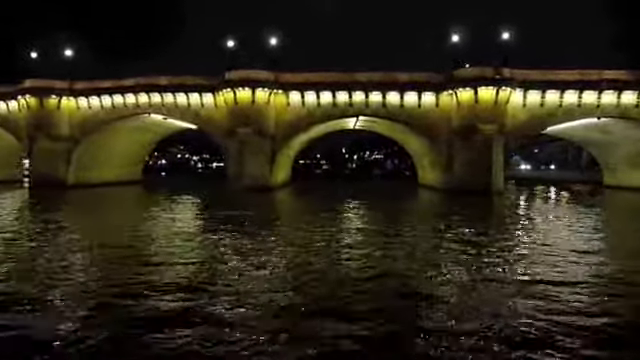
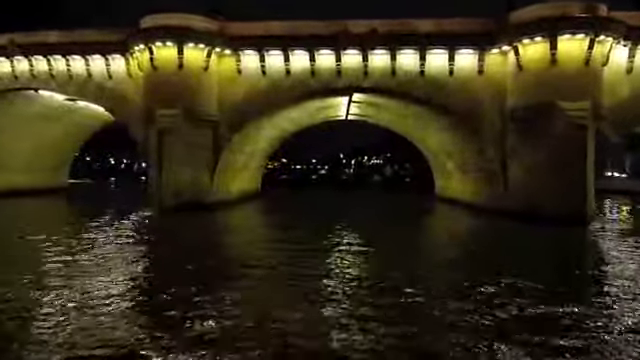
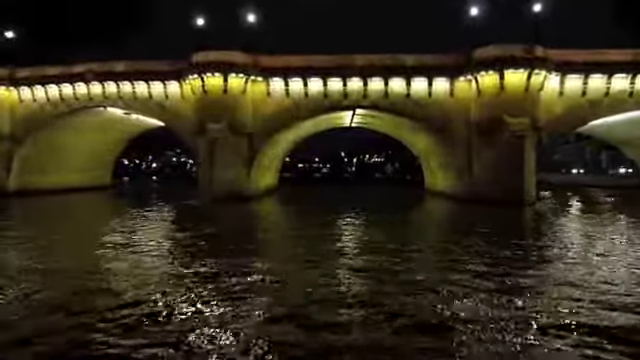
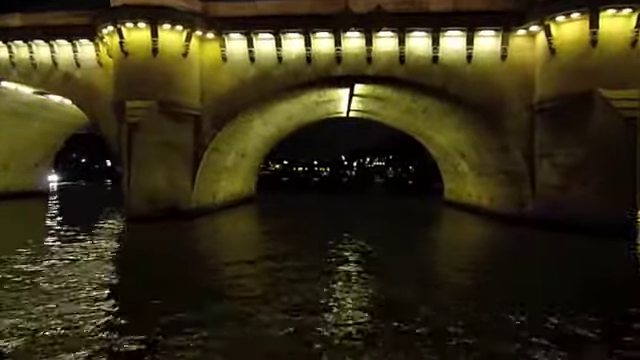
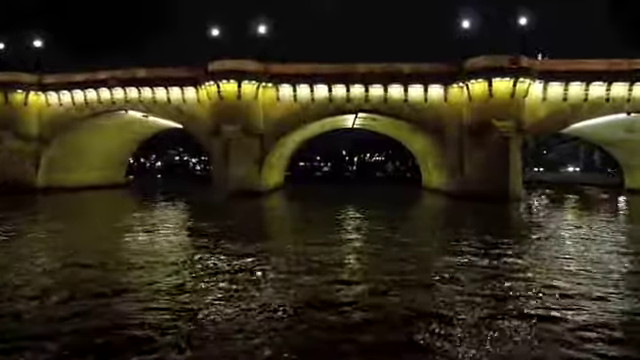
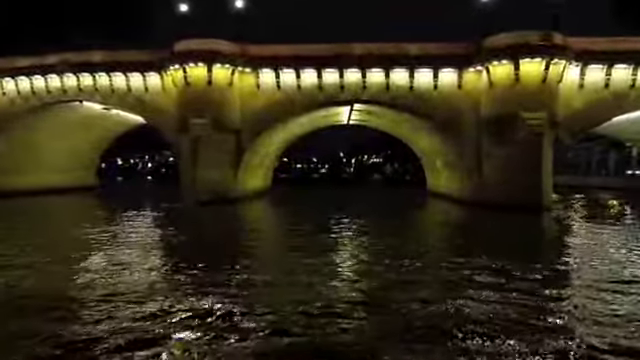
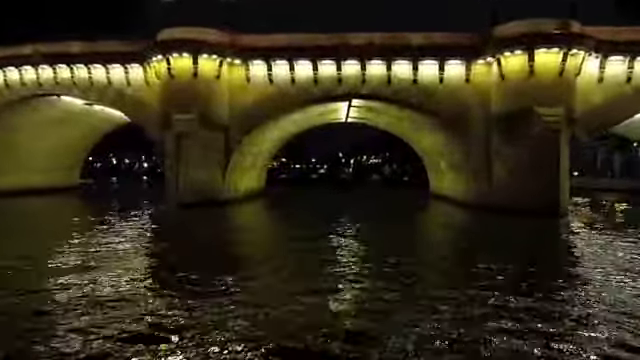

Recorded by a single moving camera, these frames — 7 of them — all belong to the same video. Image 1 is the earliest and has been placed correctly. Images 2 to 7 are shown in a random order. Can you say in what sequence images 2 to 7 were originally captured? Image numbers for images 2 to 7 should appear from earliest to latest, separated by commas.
5, 3, 6, 7, 2, 4
